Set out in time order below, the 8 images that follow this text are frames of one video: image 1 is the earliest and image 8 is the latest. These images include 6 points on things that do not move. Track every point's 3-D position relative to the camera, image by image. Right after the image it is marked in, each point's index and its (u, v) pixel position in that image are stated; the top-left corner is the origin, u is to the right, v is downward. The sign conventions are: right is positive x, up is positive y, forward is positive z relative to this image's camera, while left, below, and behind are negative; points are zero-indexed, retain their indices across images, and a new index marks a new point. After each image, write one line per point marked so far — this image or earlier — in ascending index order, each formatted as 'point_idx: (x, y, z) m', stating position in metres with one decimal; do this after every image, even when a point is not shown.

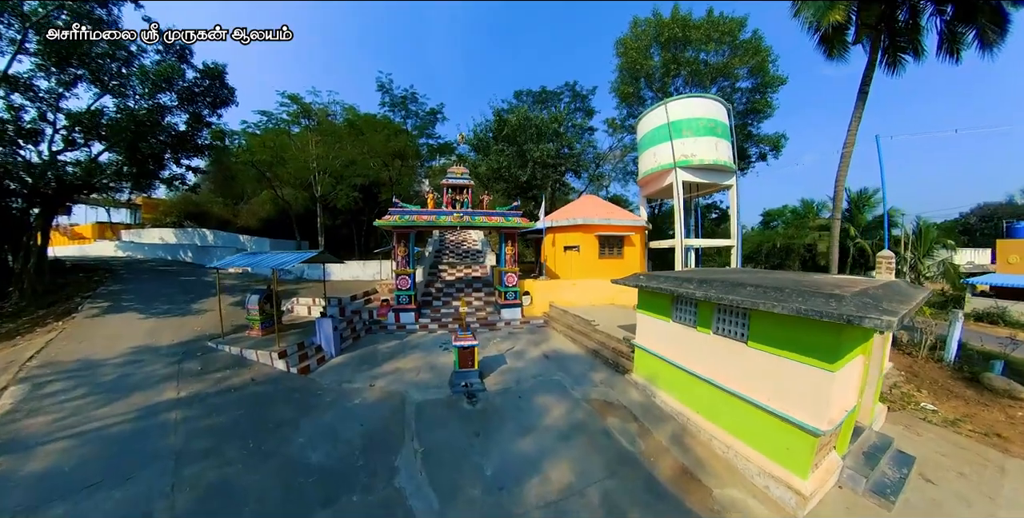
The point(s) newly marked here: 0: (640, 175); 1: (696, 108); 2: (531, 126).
0: (+6.4, +4.1, +17.0) m
1: (+8.0, +6.3, +15.1) m
2: (+1.2, +6.9, +18.3) m
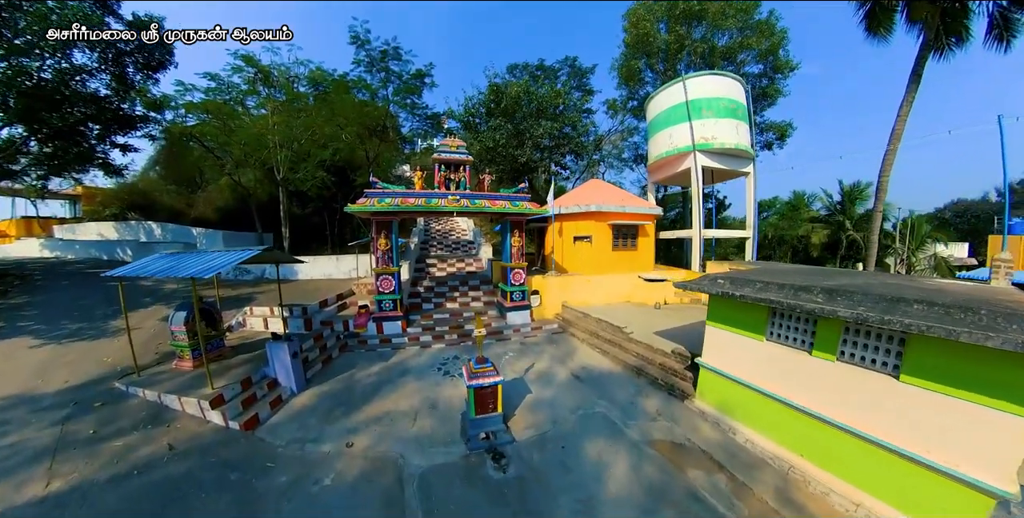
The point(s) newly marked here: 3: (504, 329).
0: (+6.2, +4.4, +15.4) m
1: (+7.9, +6.6, +13.6) m
2: (+0.9, +7.2, +16.3) m
3: (-0.2, -1.7, +8.5) m
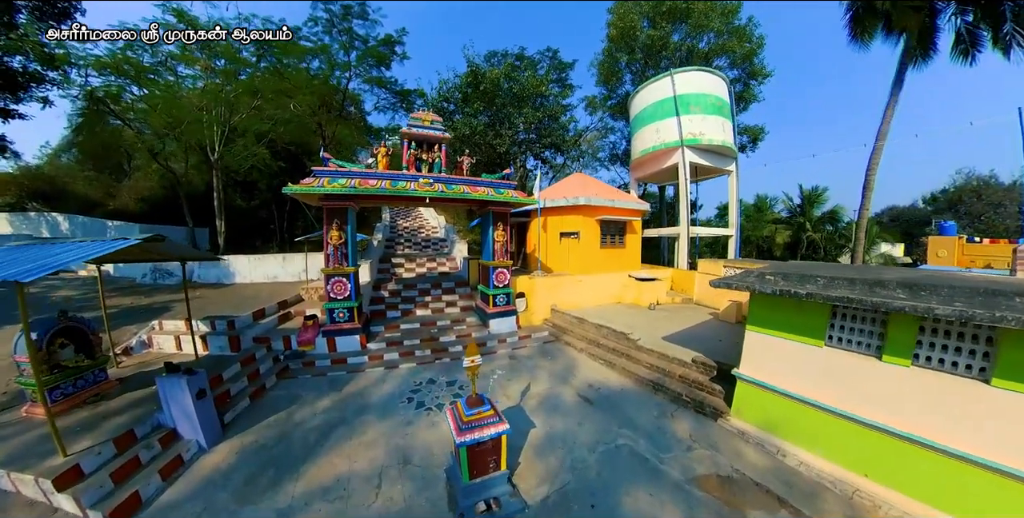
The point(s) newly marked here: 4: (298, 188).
0: (+5.2, +4.4, +14.7) m
1: (+7.1, +6.7, +13.0) m
2: (-0.1, +7.3, +15.0) m
3: (-0.5, -1.7, +7.1) m
4: (-3.7, +1.2, +6.0) m
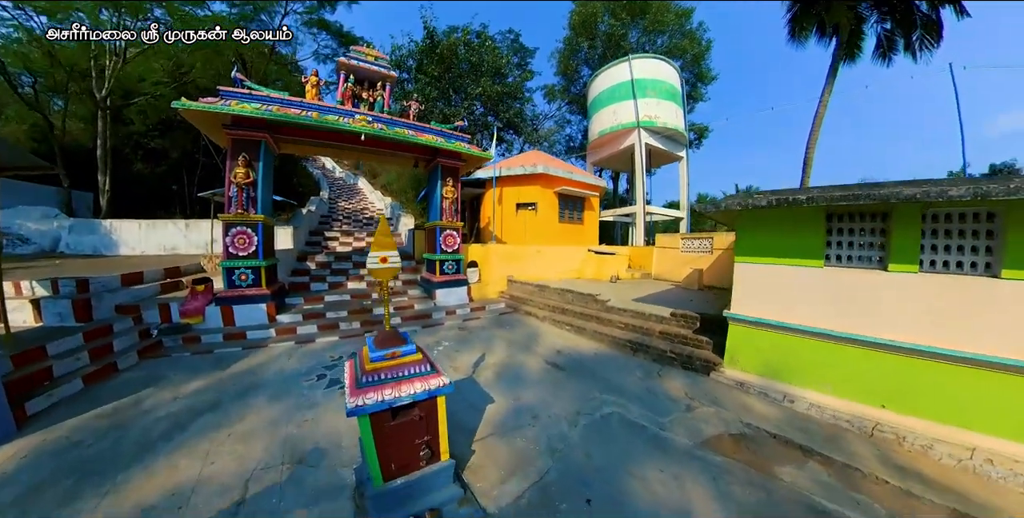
0: (+3.4, +5.1, +14.2) m
1: (+5.5, +7.3, +12.9) m
2: (-1.9, +8.0, +13.9) m
3: (-1.4, -1.0, +6.0) m
4: (-4.3, +2.0, +4.5) m
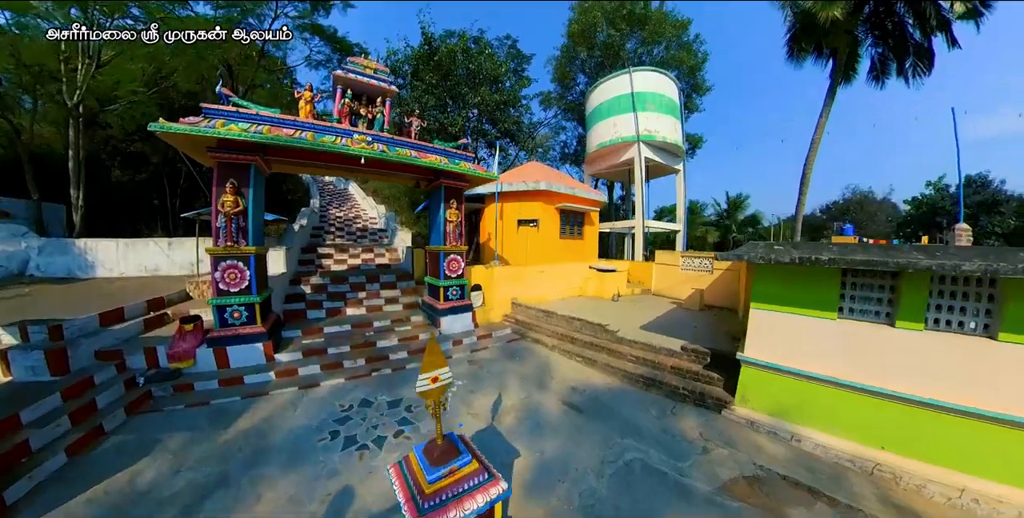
0: (+3.2, +4.7, +14.2) m
1: (+5.4, +6.9, +12.9) m
2: (-2.1, +7.6, +13.6) m
3: (-1.2, -1.4, +5.8) m
4: (-4.1, +1.5, +4.2) m
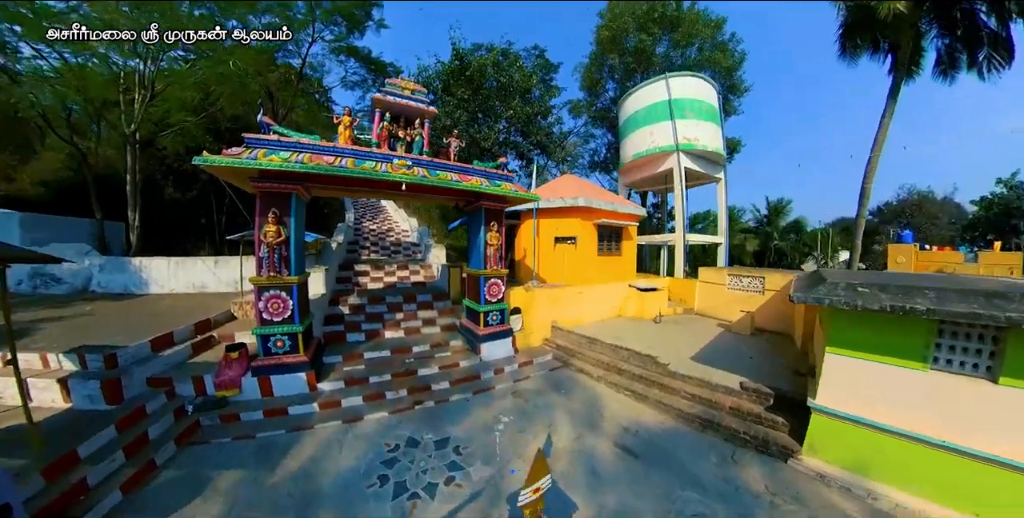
0: (+4.5, +4.1, +13.7) m
1: (+6.6, +6.4, +12.3) m
2: (-0.8, +7.0, +13.6) m
3: (-0.5, -1.8, +5.6) m
4: (-3.5, +1.1, +4.2) m
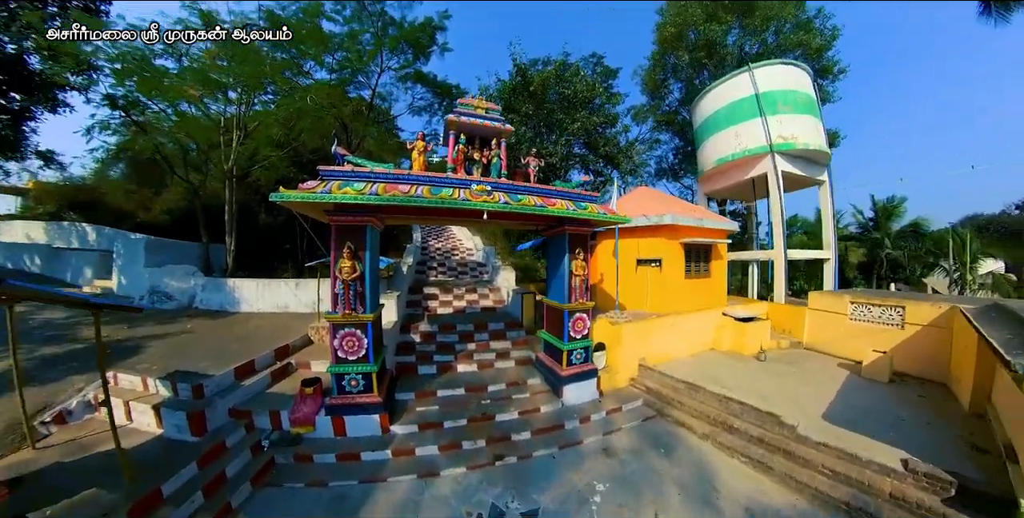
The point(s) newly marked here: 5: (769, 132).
0: (+7.0, +3.3, +12.3) m
1: (+8.8, +5.6, +10.7) m
2: (+1.8, +6.2, +13.2) m
3: (+0.7, -2.2, +4.8) m
4: (-2.4, +0.8, +4.1) m
5: (+8.0, +3.9, +10.6) m
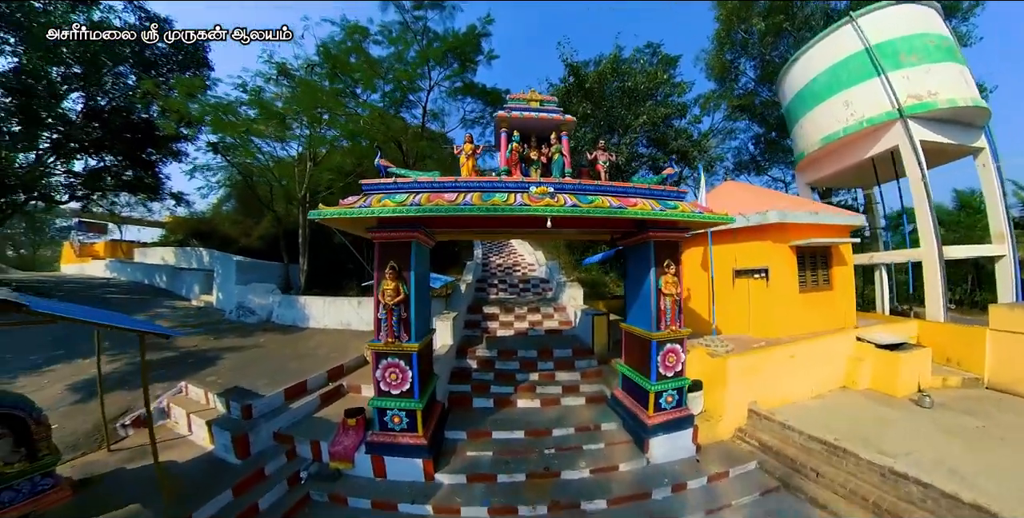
0: (+9.1, +2.8, +10.1) m
1: (+10.6, +5.2, +8.3) m
2: (+4.2, +5.6, +12.1) m
3: (+1.5, -2.4, +3.7) m
4: (-1.8, +0.6, +3.7) m
5: (+9.7, +3.4, +8.3) m
